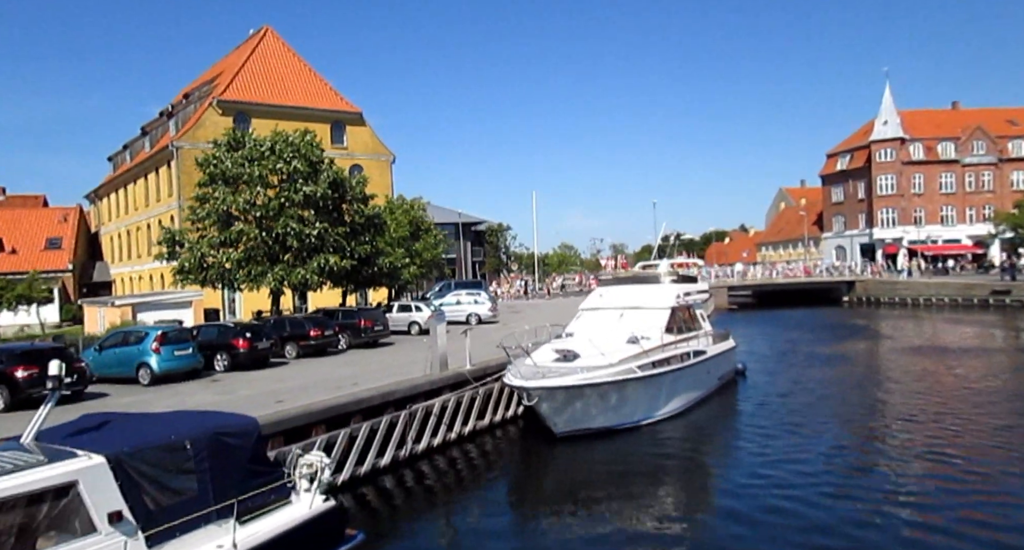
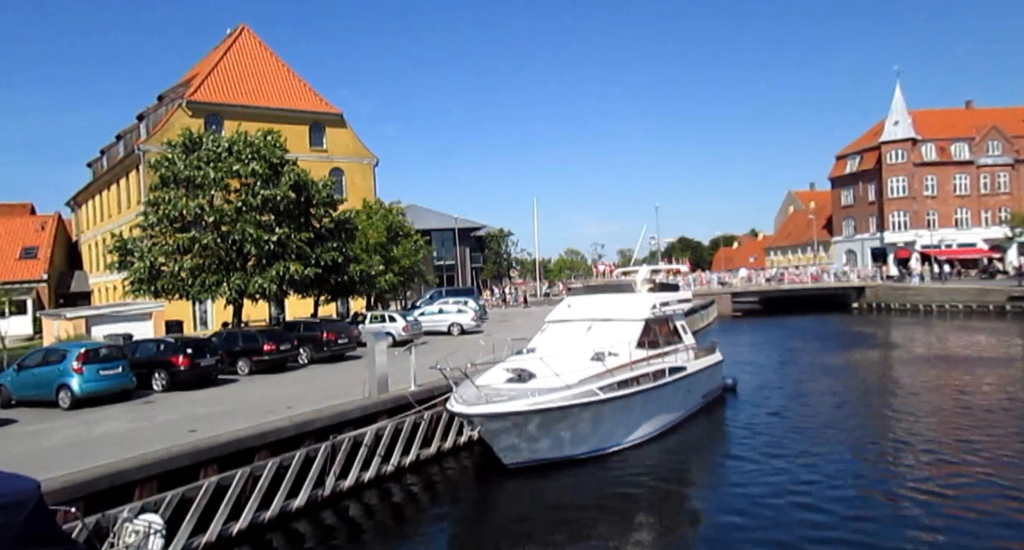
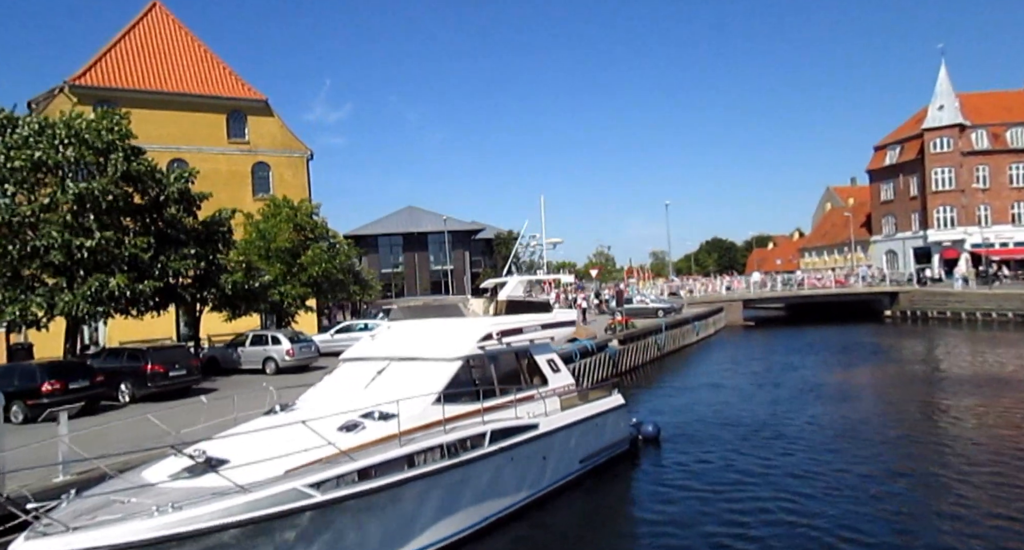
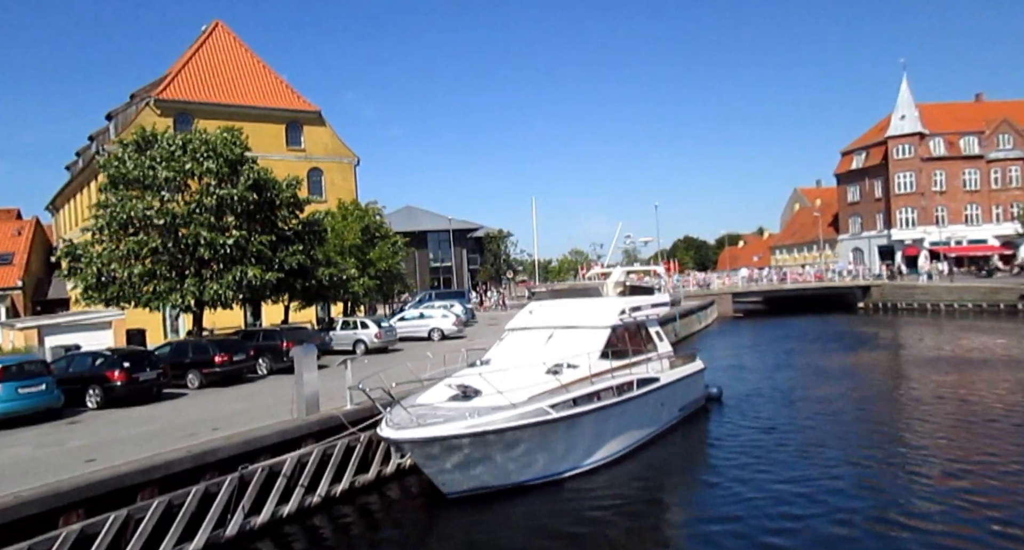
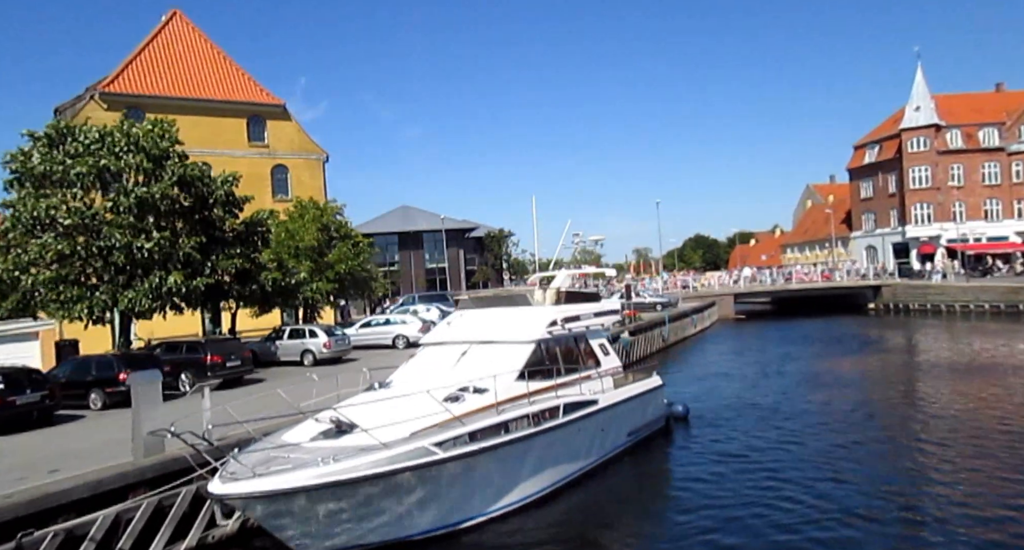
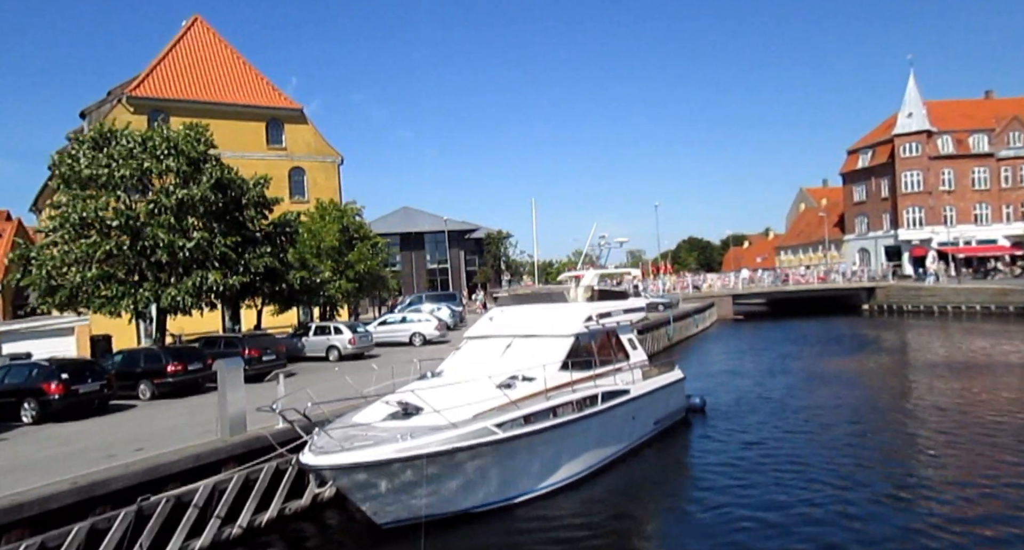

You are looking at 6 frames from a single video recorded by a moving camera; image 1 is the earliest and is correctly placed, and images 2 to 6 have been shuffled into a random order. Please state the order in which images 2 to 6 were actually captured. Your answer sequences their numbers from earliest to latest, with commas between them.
2, 4, 6, 5, 3
